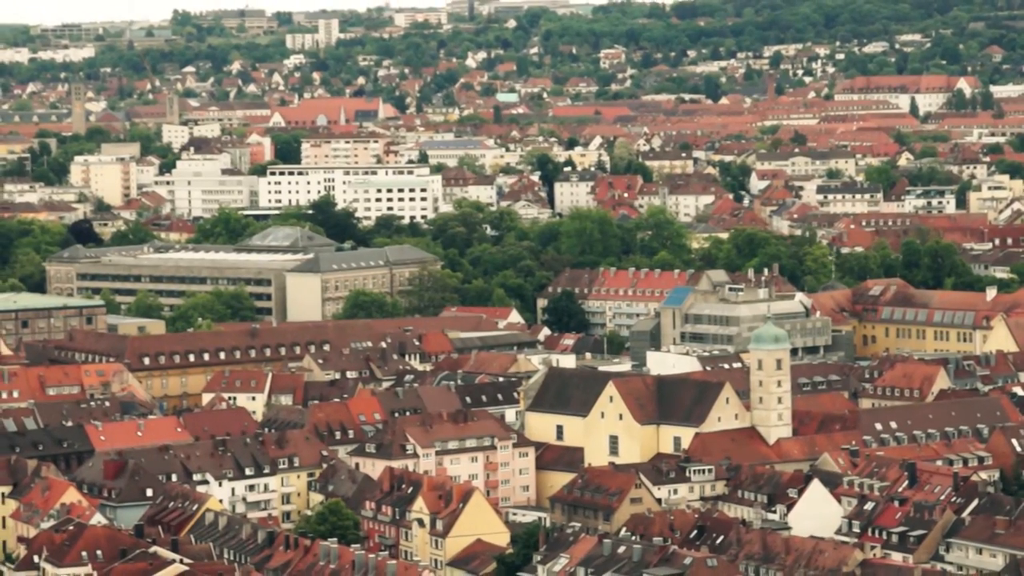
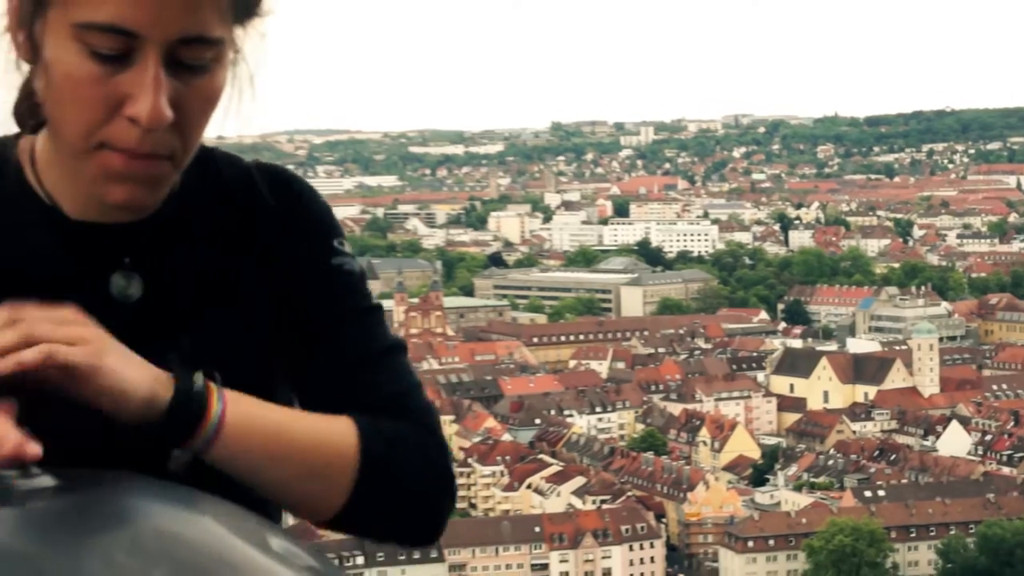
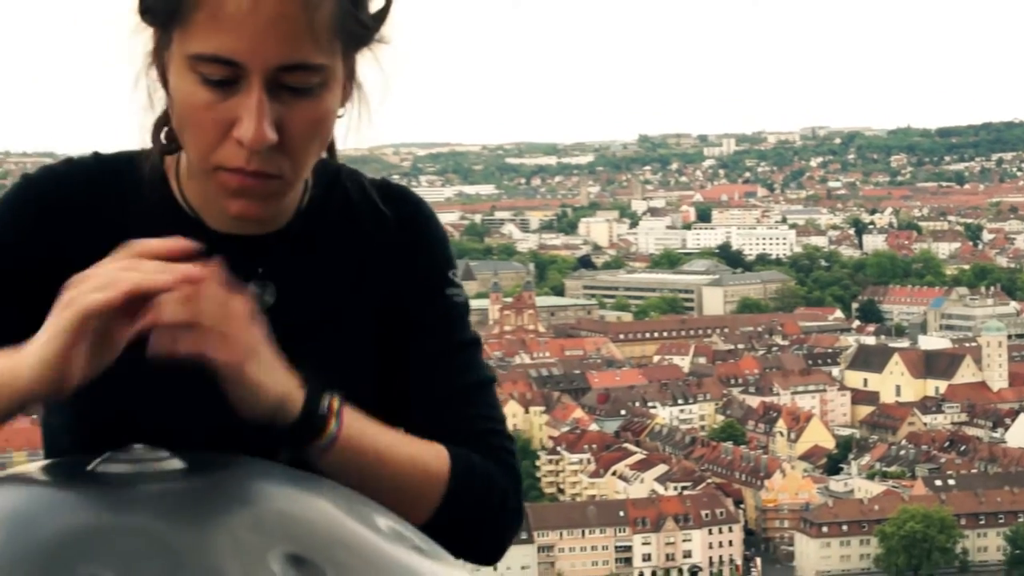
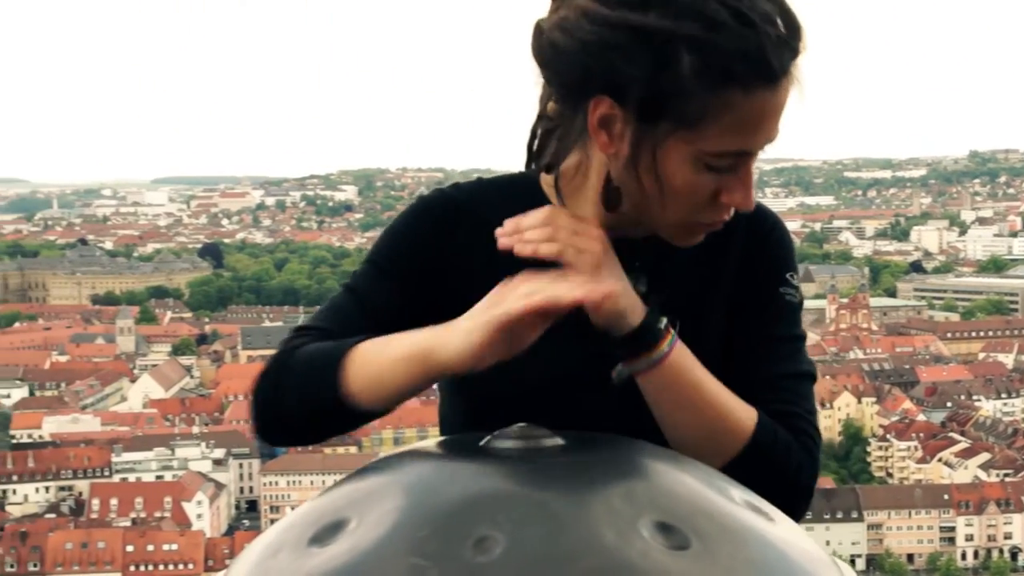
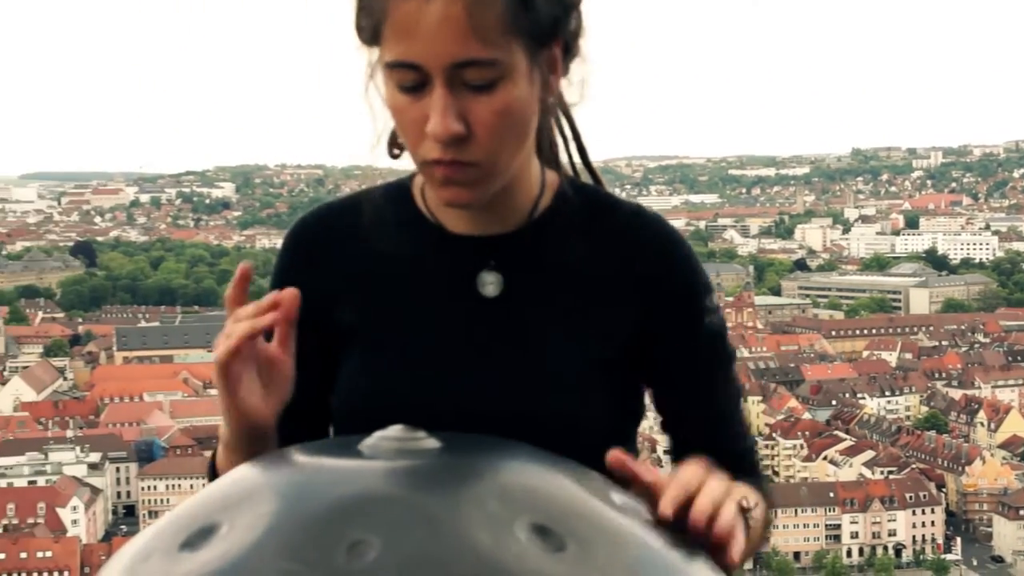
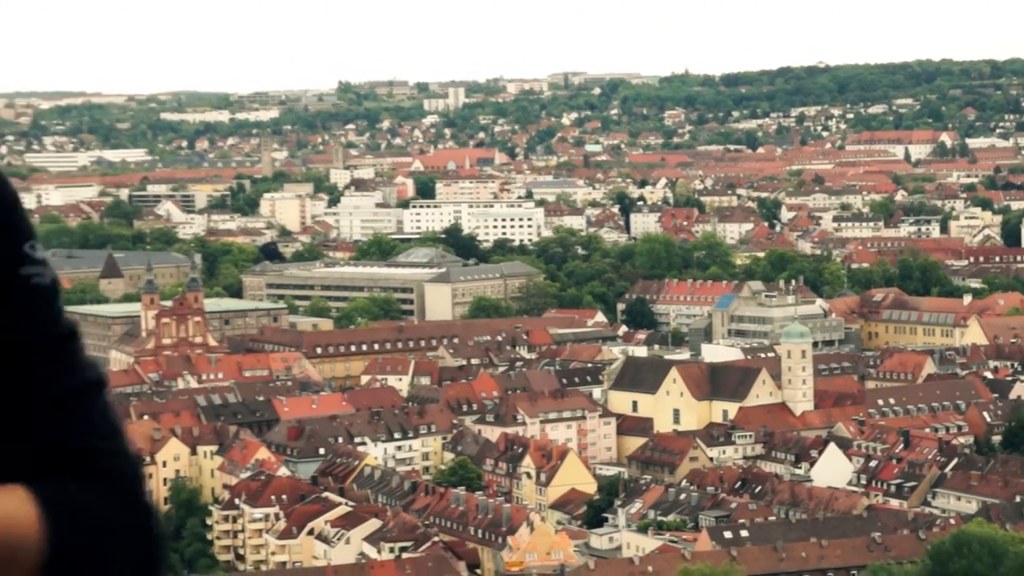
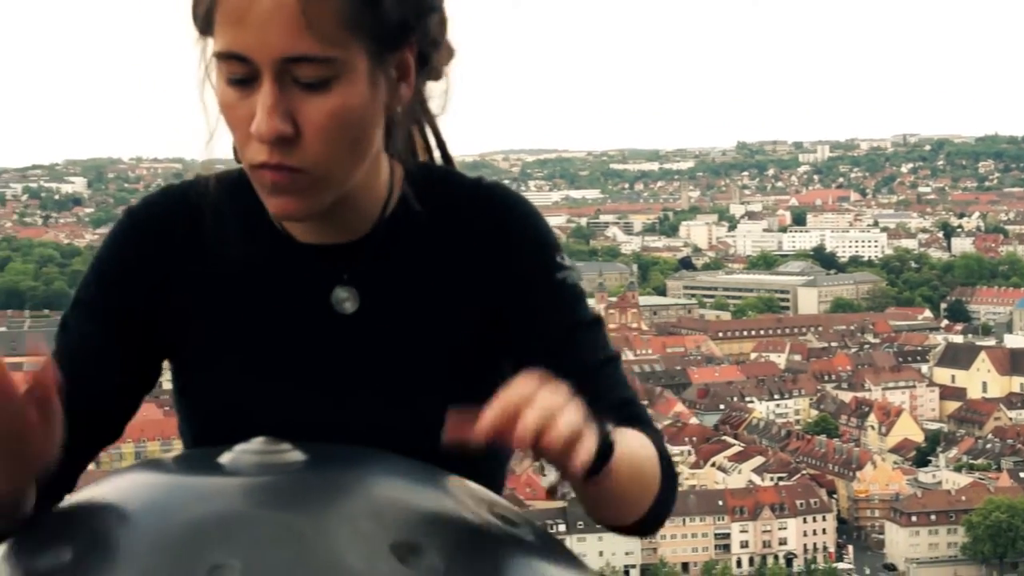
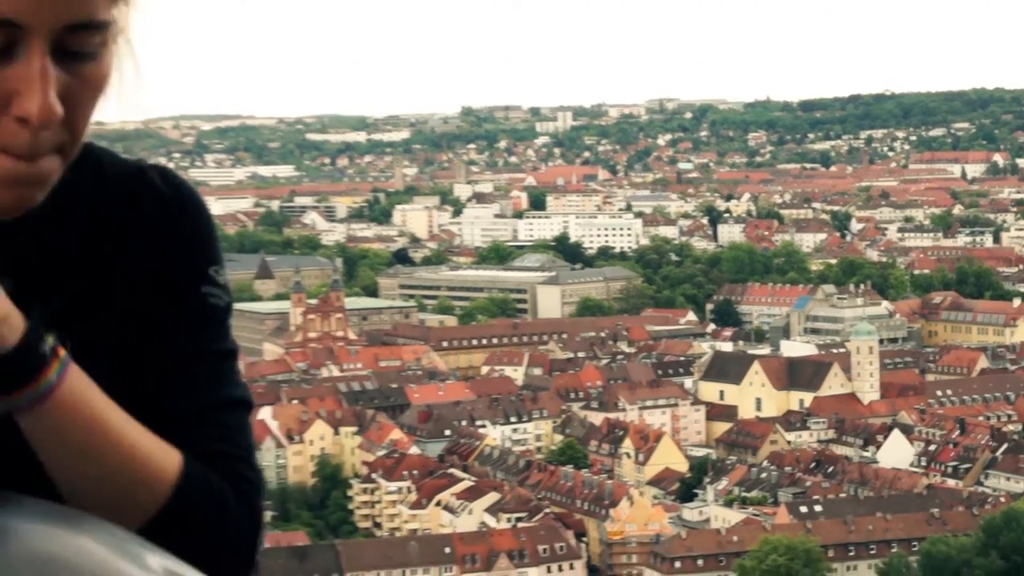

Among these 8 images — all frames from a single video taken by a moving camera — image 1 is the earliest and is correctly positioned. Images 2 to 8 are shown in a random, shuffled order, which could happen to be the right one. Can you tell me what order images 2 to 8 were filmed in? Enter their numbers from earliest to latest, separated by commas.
6, 8, 2, 3, 7, 5, 4
